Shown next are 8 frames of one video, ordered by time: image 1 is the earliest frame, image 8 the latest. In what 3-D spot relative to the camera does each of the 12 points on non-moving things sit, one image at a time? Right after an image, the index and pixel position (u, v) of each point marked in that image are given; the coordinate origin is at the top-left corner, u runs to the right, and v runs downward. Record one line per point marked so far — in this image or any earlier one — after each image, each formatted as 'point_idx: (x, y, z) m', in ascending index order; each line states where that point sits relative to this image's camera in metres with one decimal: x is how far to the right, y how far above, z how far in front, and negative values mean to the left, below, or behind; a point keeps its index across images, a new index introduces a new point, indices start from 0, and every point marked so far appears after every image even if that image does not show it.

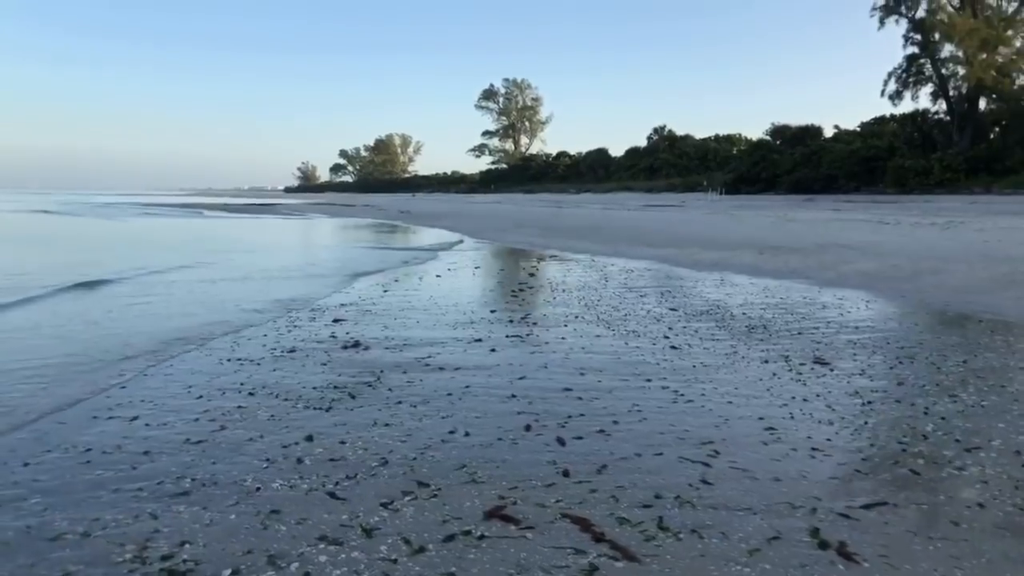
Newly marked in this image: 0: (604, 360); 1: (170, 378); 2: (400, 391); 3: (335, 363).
0: (+0.9, -0.7, +7.8) m
1: (-3.1, -0.8, +7.1) m
2: (-0.9, -0.9, +6.8) m
3: (-1.7, -0.7, +7.8) m
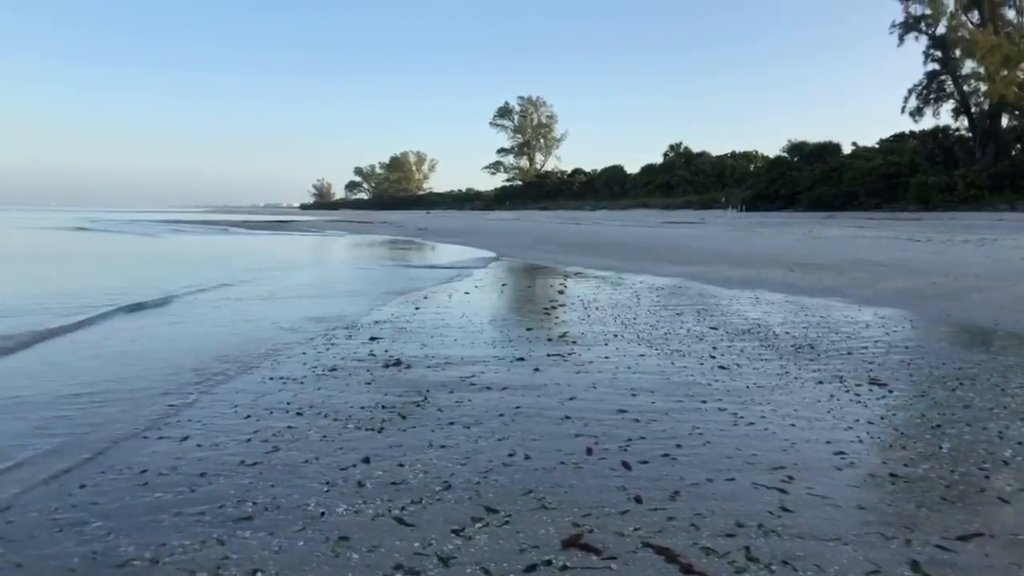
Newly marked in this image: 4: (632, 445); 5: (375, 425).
0: (+1.4, -0.9, +7.6) m
1: (-2.6, -1.0, +7.0) m
2: (-0.5, -1.0, +6.7) m
3: (-1.3, -0.9, +7.6) m
4: (+0.9, -1.1, +5.6) m
5: (-1.1, -1.1, +6.2) m
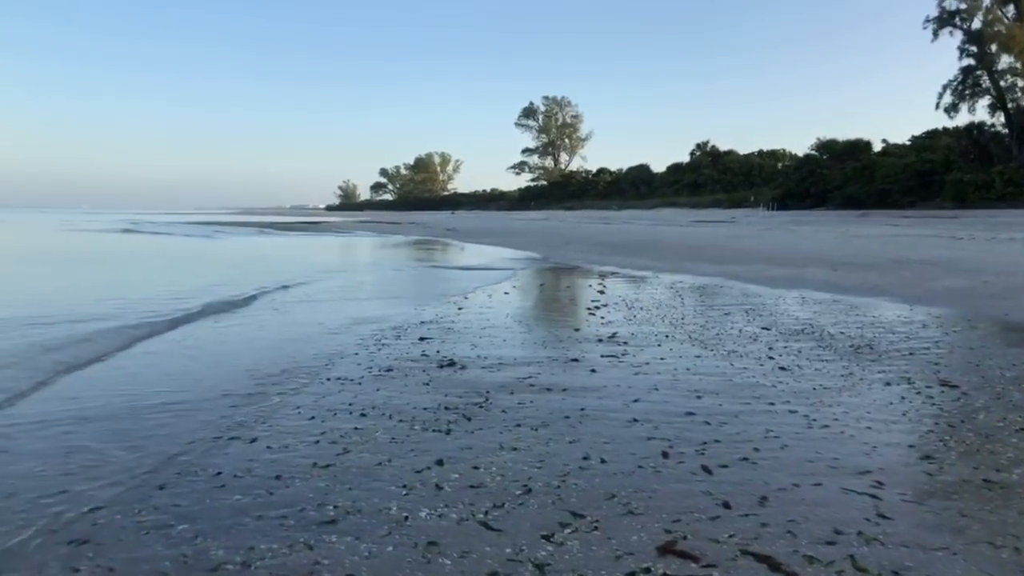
0: (+1.9, -0.9, +7.5) m
1: (-2.1, -1.0, +6.9) m
2: (0.0, -1.0, +6.6) m
3: (-0.7, -0.9, +7.6) m
4: (+1.4, -1.1, +5.5) m
5: (-0.5, -1.1, +6.1) m
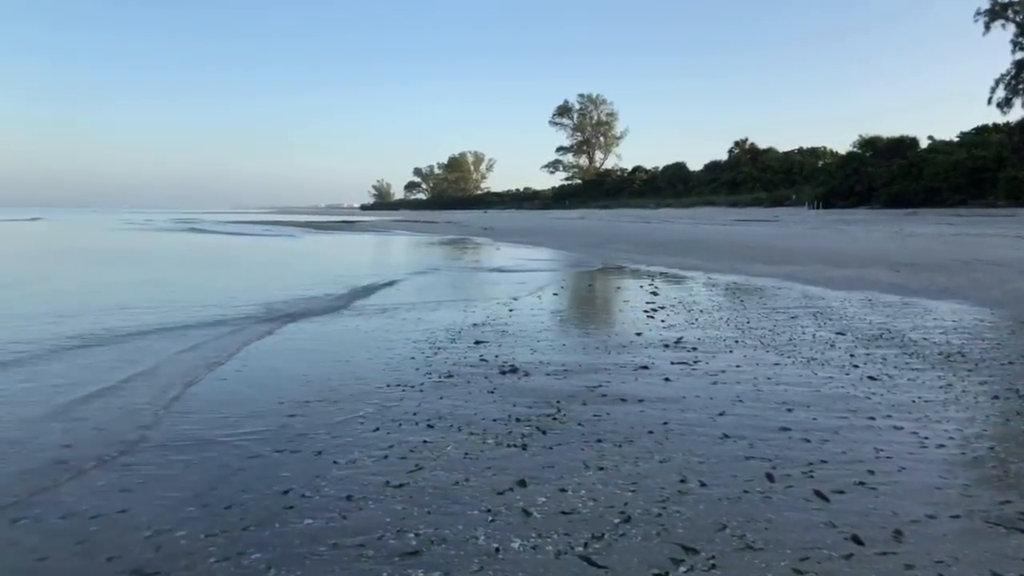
0: (+2.6, -0.9, +7.0) m
1: (-1.5, -1.0, +6.6) m
2: (+0.6, -1.1, +6.1) m
3: (-0.1, -0.9, +7.1) m
4: (+1.9, -1.1, +5.0) m
5: (0.0, -1.1, +5.7) m
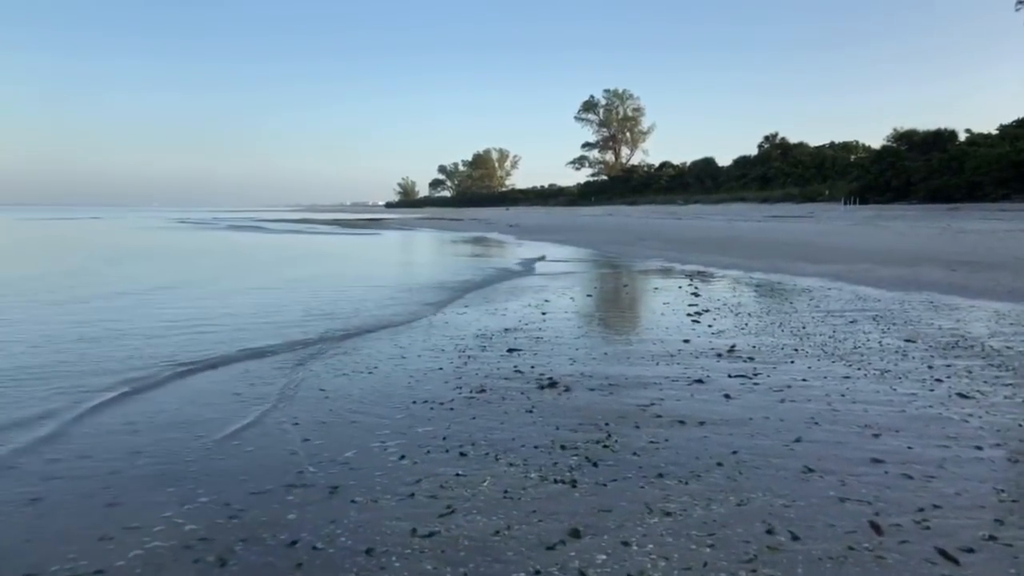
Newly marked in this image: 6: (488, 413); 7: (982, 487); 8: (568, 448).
0: (+2.9, -1.0, +6.1) m
1: (-1.1, -1.1, +5.8) m
2: (+0.9, -1.1, +5.3) m
3: (+0.3, -1.0, +6.3) m
4: (+2.2, -1.2, +4.1) m
5: (+0.3, -1.2, +4.9) m
6: (-0.2, -1.0, +6.3) m
7: (+2.7, -1.1, +4.6) m
8: (+0.4, -1.1, +5.4) m
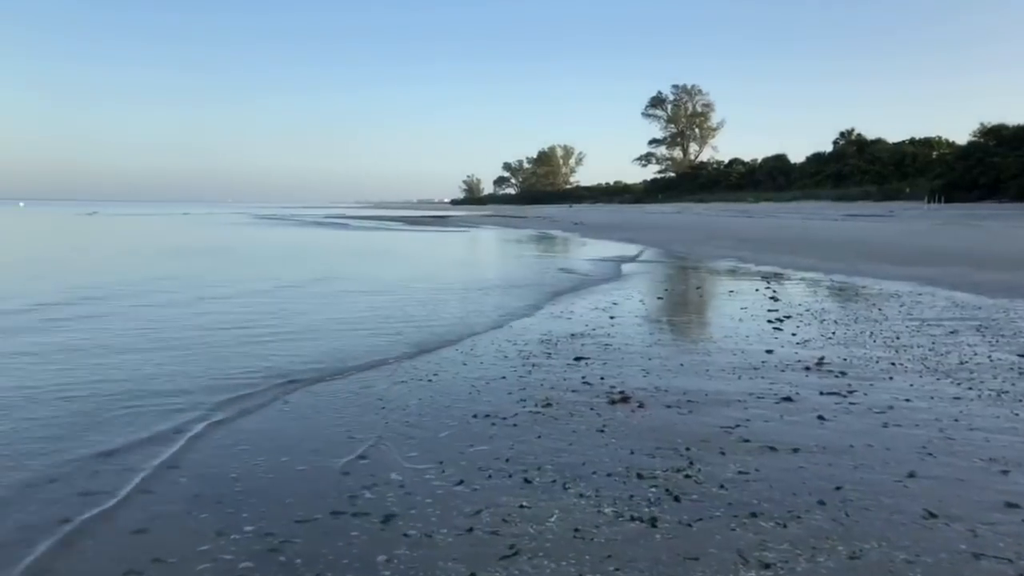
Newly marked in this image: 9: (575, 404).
0: (+3.4, -1.1, +5.3) m
1: (-0.7, -1.1, +5.3) m
2: (+1.4, -1.2, +4.7) m
3: (+0.8, -1.0, +5.8) m
4: (+2.5, -1.3, +3.4) m
5: (+0.7, -1.2, +4.3) m
6: (+0.3, -1.0, +5.7) m
7: (+3.0, -1.2, +3.8) m
8: (+0.8, -1.2, +4.8) m
9: (+0.5, -1.0, +6.5) m
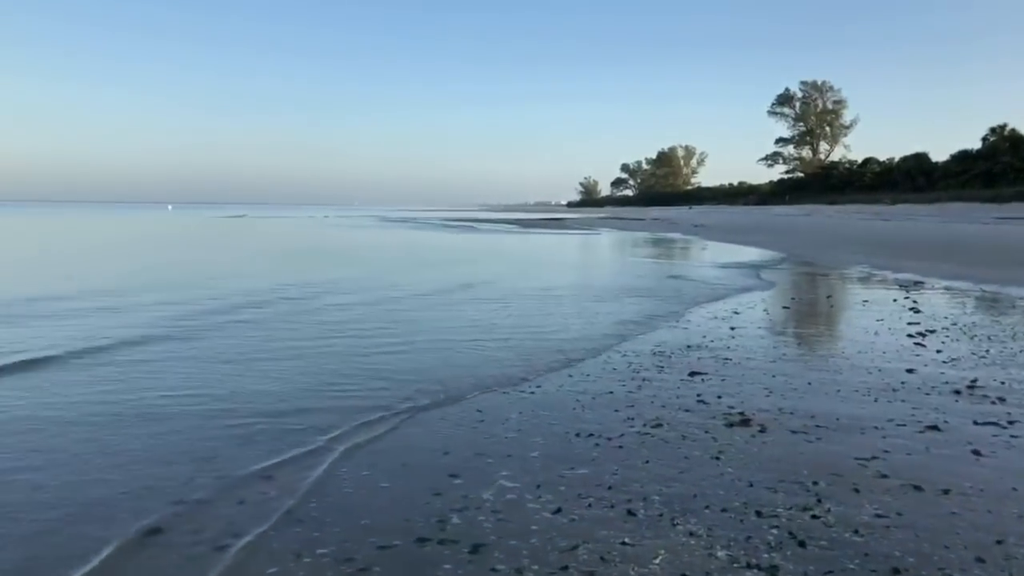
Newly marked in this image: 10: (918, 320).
0: (+4.0, -1.2, +4.4) m
1: (0.0, -1.2, +5.0) m
2: (+1.9, -1.3, +4.0) m
3: (+1.5, -1.1, +5.2) m
4: (+2.8, -1.4, +2.6) m
5: (+1.2, -1.3, +3.8) m
6: (+1.0, -1.1, +5.3) m
7: (+3.4, -1.3, +2.9) m
8: (+1.4, -1.2, +4.3) m
9: (+1.3, -1.0, +6.0) m
10: (+6.0, -0.5, +11.8) m
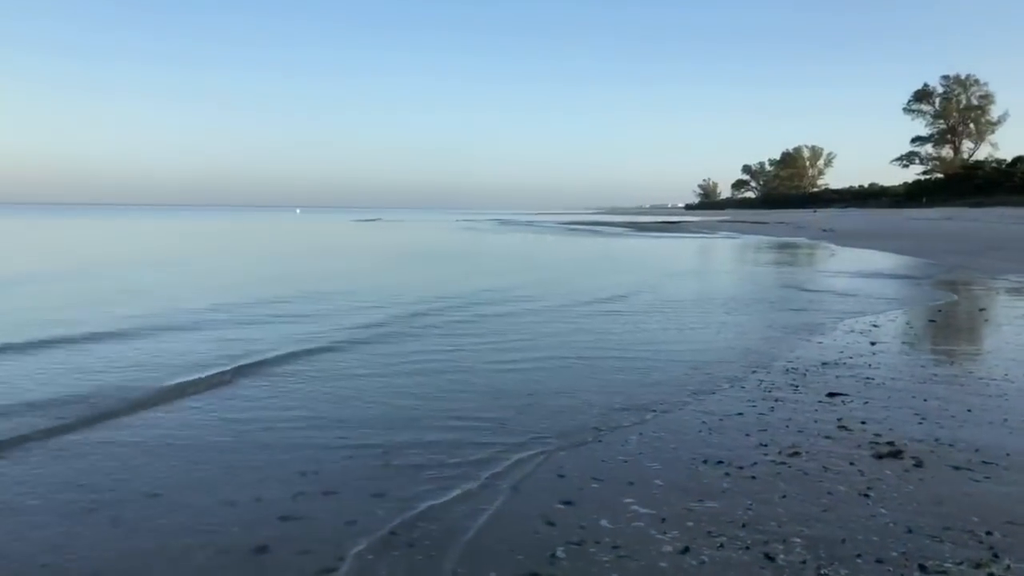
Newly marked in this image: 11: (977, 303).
0: (+4.5, -1.3, +3.4) m
1: (+0.7, -1.2, +4.6) m
2: (+2.4, -1.4, +3.4) m
3: (+2.2, -1.2, +4.6) m
4: (+3.2, -1.5, +1.8) m
5: (+1.7, -1.4, +3.2) m
6: (+1.7, -1.2, +4.7) m
7: (+3.8, -1.4, +2.1) m
8: (+2.0, -1.3, +3.7) m
9: (+2.2, -1.1, +5.4) m
10: (+7.6, -0.6, +10.4) m
11: (+8.7, -0.3, +14.9) m
